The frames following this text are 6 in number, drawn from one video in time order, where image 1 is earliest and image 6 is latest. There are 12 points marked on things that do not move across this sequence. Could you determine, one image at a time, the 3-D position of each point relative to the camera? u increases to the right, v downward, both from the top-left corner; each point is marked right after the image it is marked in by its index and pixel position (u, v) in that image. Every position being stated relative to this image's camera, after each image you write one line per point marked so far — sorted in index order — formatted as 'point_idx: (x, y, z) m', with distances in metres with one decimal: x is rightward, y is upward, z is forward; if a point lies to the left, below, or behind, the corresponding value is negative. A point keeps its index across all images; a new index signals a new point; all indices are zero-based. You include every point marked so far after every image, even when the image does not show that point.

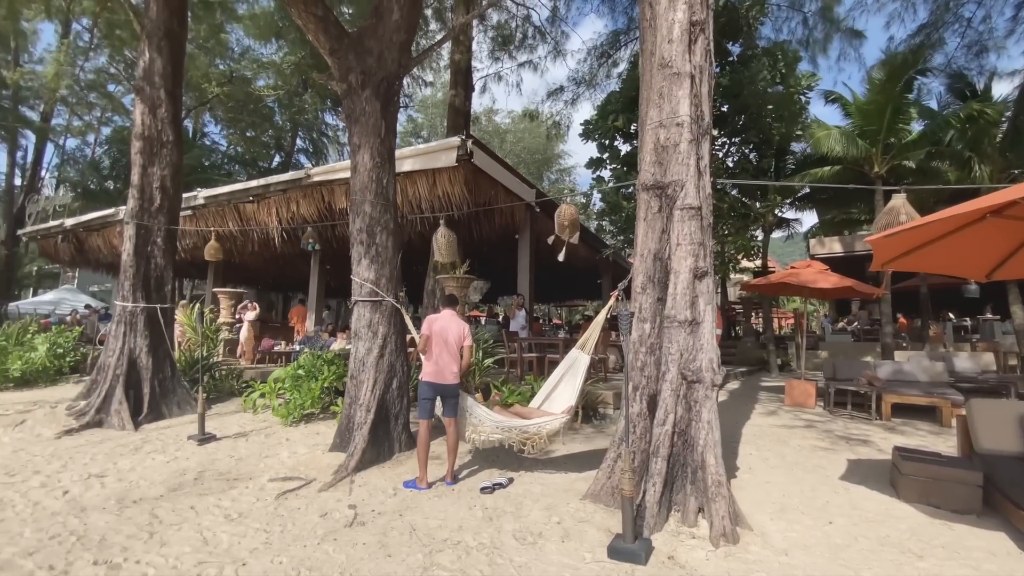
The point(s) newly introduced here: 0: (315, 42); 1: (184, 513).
0: (-2.2, +2.8, +5.4) m
1: (-2.7, -1.8, +3.9) m
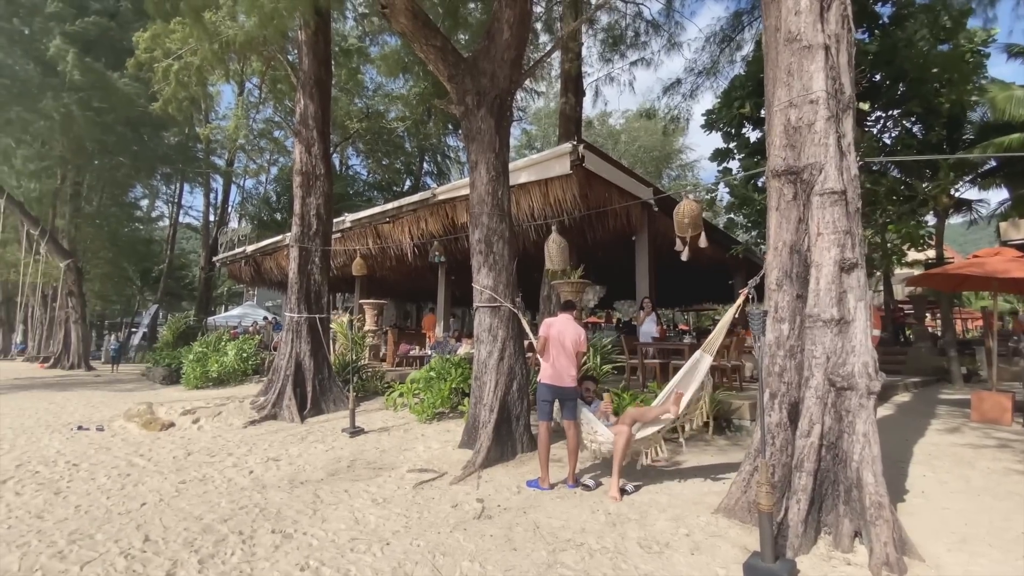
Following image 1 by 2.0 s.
0: (-0.9, +2.7, +5.8) m
1: (-1.6, -1.9, +4.4) m
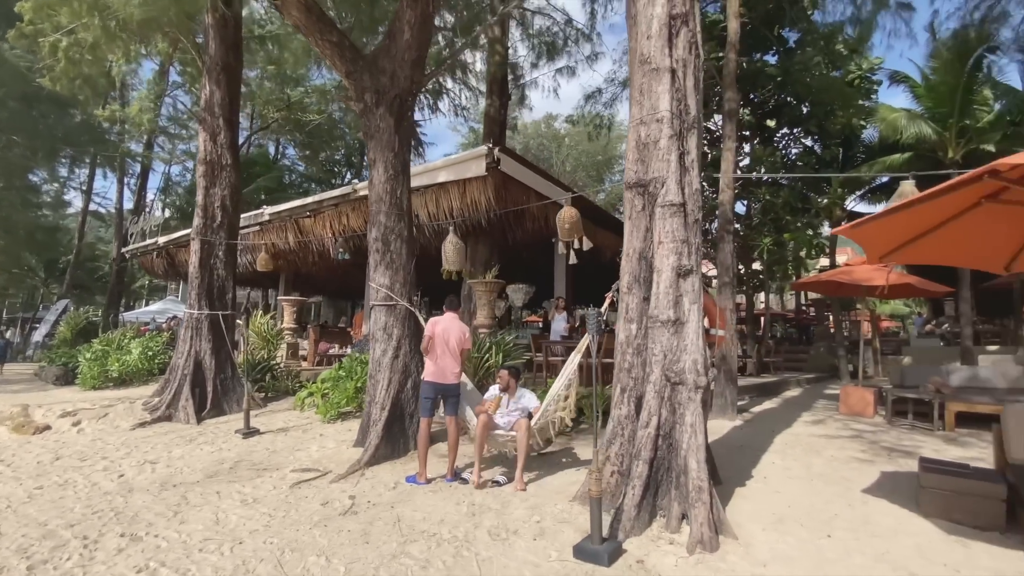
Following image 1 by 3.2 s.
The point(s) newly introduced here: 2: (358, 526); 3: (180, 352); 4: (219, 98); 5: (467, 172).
0: (-2.2, +2.7, +5.8) m
1: (-2.7, -1.9, +4.3) m
2: (-1.2, -1.8, +3.6) m
3: (-5.7, -1.1, +8.1) m
4: (-5.2, +3.4, +8.5) m
5: (-0.8, +2.0, +8.1) m
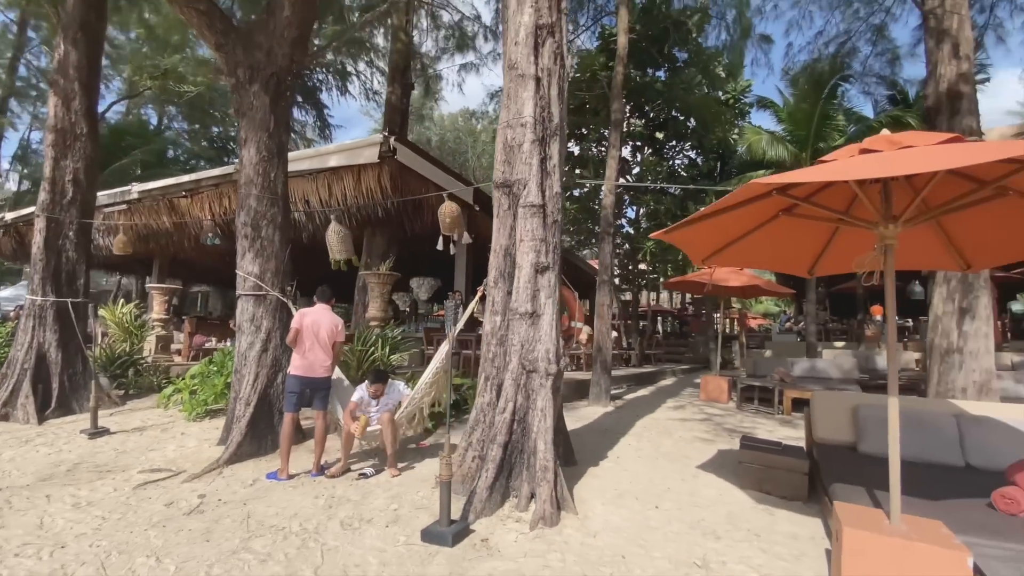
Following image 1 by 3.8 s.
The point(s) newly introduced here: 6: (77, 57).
0: (-3.5, +2.8, +5.4) m
1: (-3.9, -1.8, +3.9) m
2: (-2.2, -1.7, +3.4) m
3: (-7.4, -0.8, +7.1) m
4: (-7.0, +3.6, +7.5) m
5: (-2.5, +2.1, +7.9) m
6: (-7.0, +3.7, +7.5) m
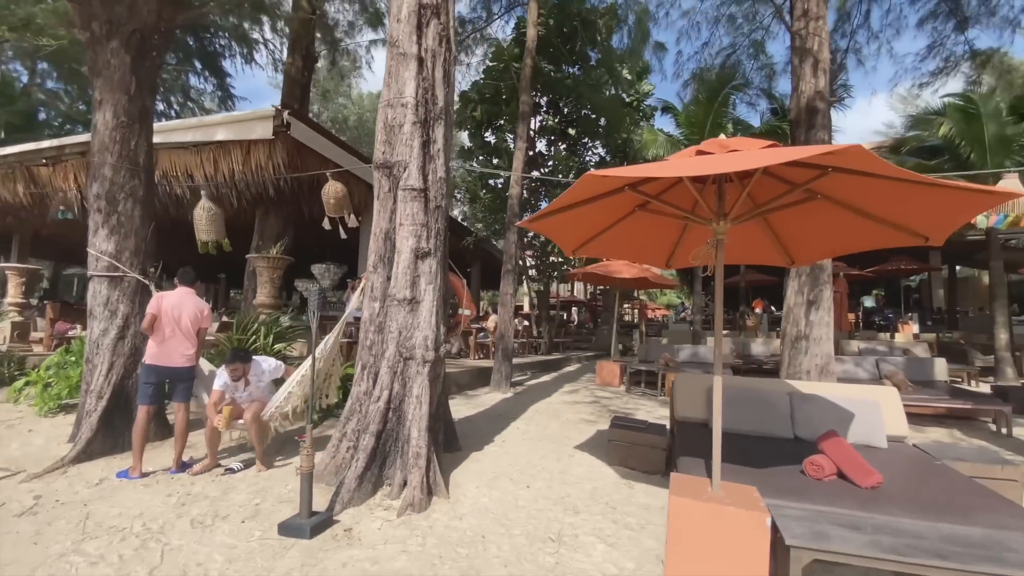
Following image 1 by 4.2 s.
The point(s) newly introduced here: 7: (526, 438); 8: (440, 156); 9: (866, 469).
0: (-4.6, +3.0, +4.7) m
1: (-4.9, -1.6, +3.2) m
2: (-3.1, -1.6, +3.0) m
3: (-8.8, -0.5, +5.8) m
4: (-8.3, +3.9, +6.2) m
5: (-4.1, +2.4, +7.3) m
6: (-8.3, +4.0, +6.2) m
7: (+0.2, -1.6, +5.2) m
8: (-0.6, +1.1, +4.0) m
9: (+2.2, -1.1, +3.0) m
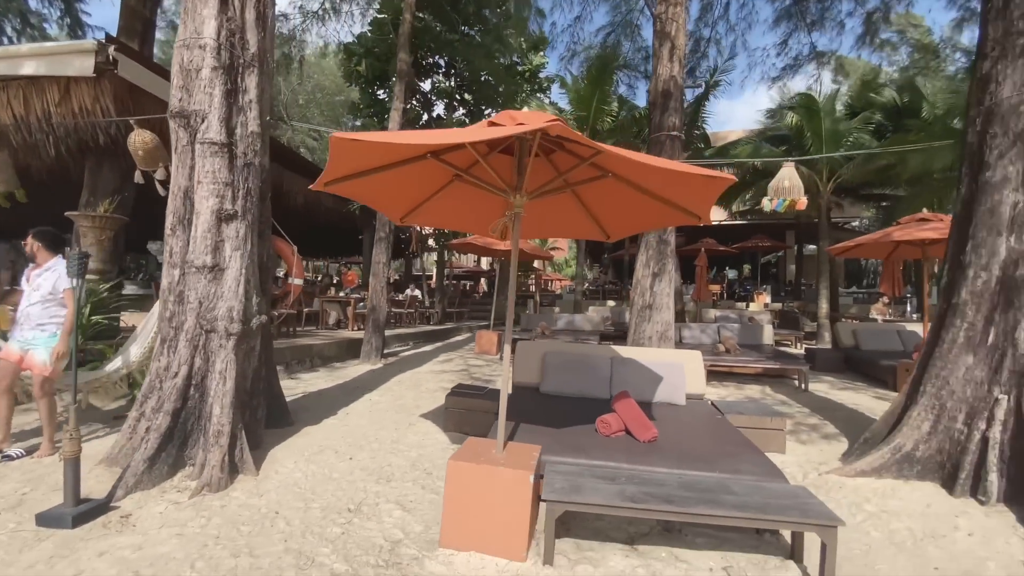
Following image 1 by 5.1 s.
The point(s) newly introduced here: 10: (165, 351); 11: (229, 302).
0: (-6.0, +3.4, +3.5) m
1: (-6.1, -1.3, +2.3) m
2: (-4.3, -1.3, +2.4) m
3: (-10.4, -0.1, +4.1) m
4: (-9.9, +4.4, +4.3) m
5: (-6.0, +2.9, +6.2) m
6: (-9.9, +4.4, +4.3) m
7: (-1.5, -1.3, +5.1) m
8: (-2.0, +1.3, +3.6) m
9: (+0.9, -0.9, +3.3) m
10: (-2.6, -0.5, +3.5) m
11: (-2.1, -0.1, +3.5) m
